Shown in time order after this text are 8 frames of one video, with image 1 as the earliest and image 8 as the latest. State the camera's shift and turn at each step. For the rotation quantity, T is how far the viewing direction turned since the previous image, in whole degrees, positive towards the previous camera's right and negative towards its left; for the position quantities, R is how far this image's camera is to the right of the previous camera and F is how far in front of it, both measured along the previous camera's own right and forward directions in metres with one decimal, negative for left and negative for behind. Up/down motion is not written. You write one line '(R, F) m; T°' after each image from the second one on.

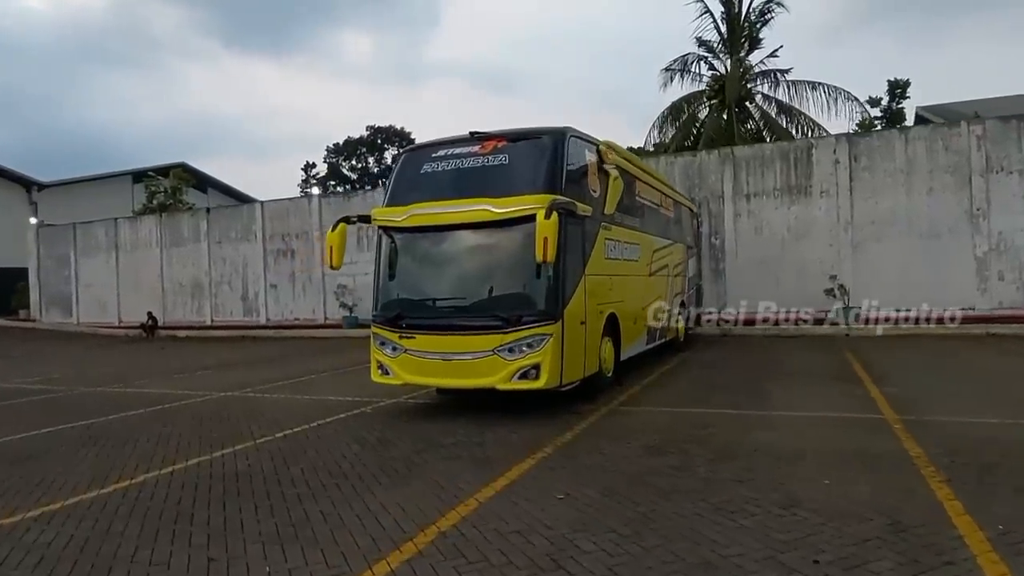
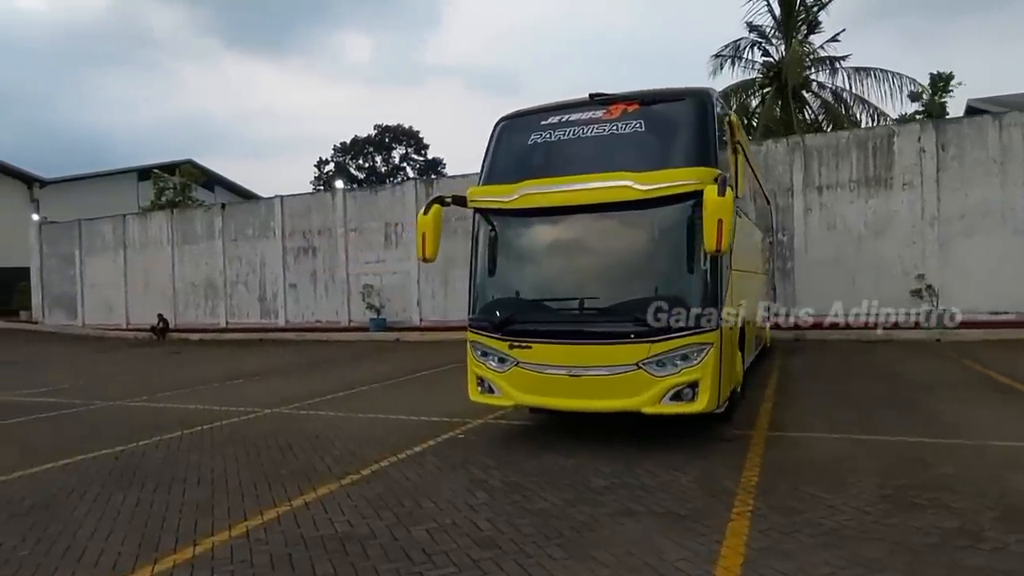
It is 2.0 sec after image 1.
(-1.4, +1.8) m; 0°
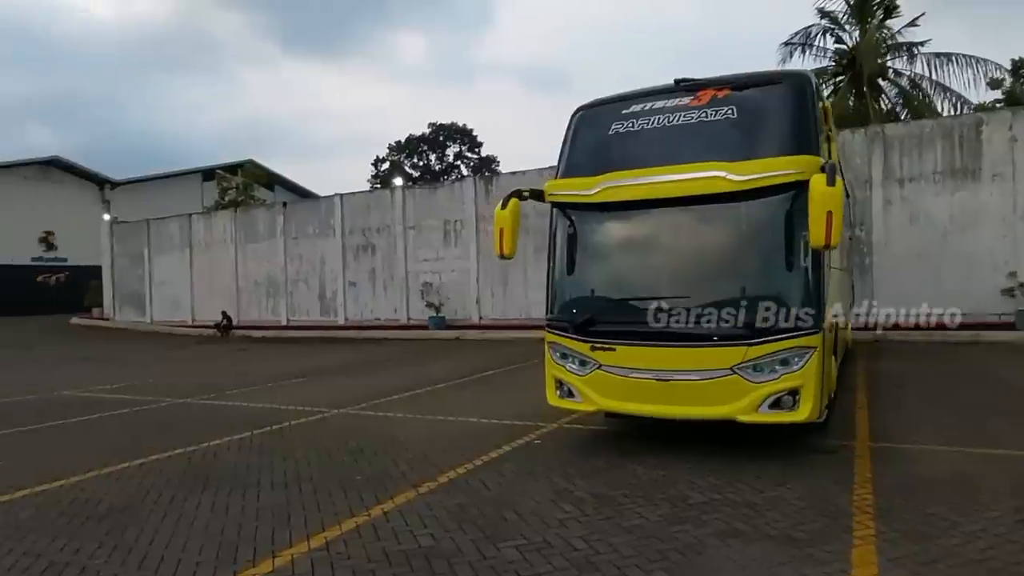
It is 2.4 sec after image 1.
(-0.3, +0.4) m; -4°
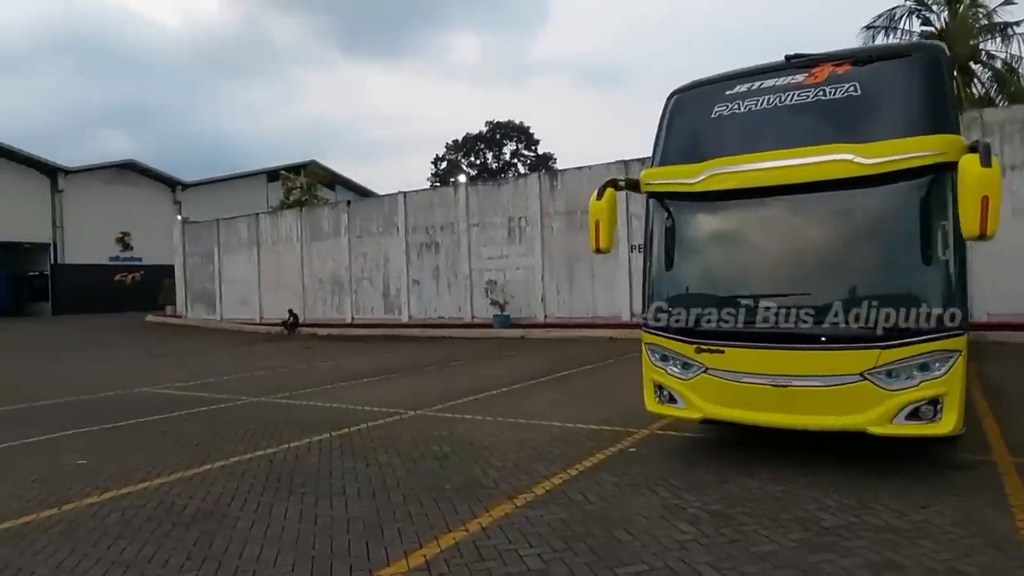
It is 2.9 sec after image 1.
(-0.4, +0.4) m; -4°
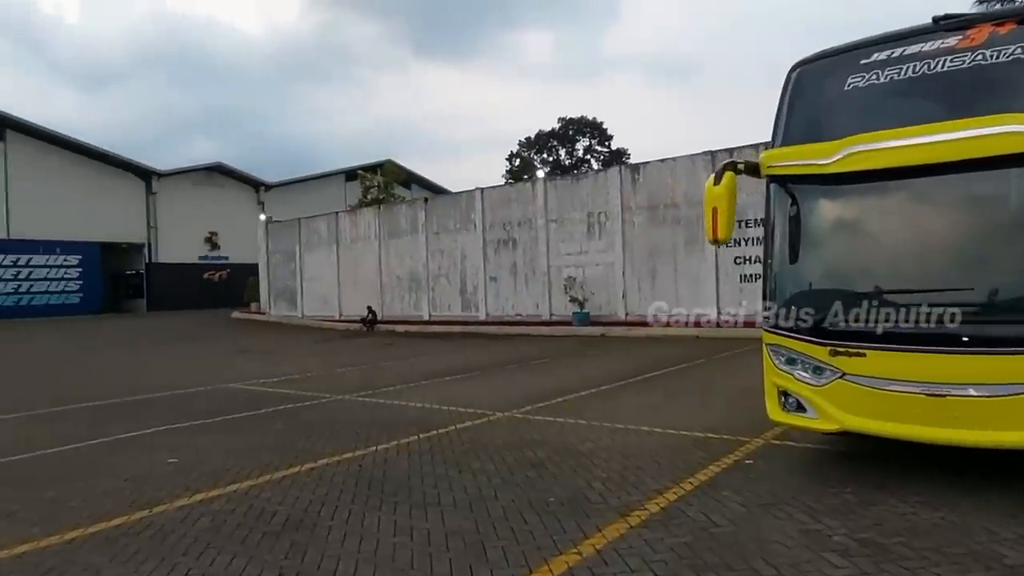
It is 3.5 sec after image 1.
(-0.3, +0.5) m; -6°
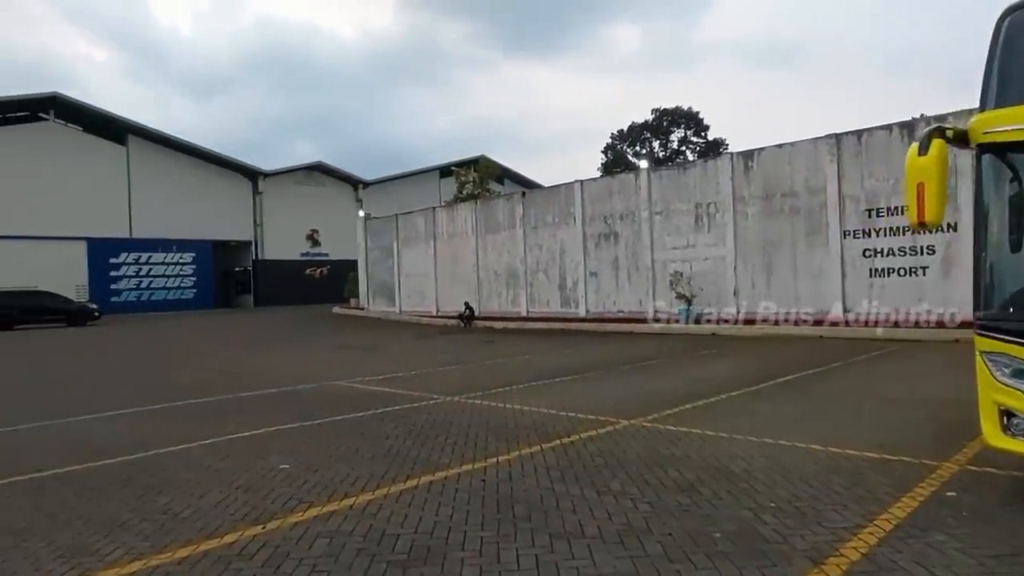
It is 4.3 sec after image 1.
(-0.4, +0.7) m; -7°
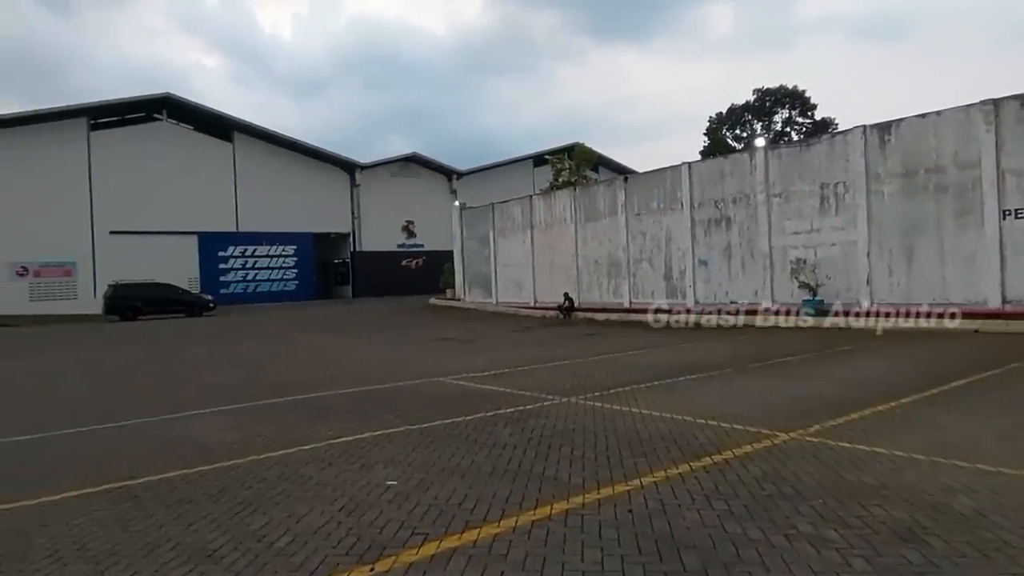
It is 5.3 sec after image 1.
(-0.4, +1.1) m; -7°
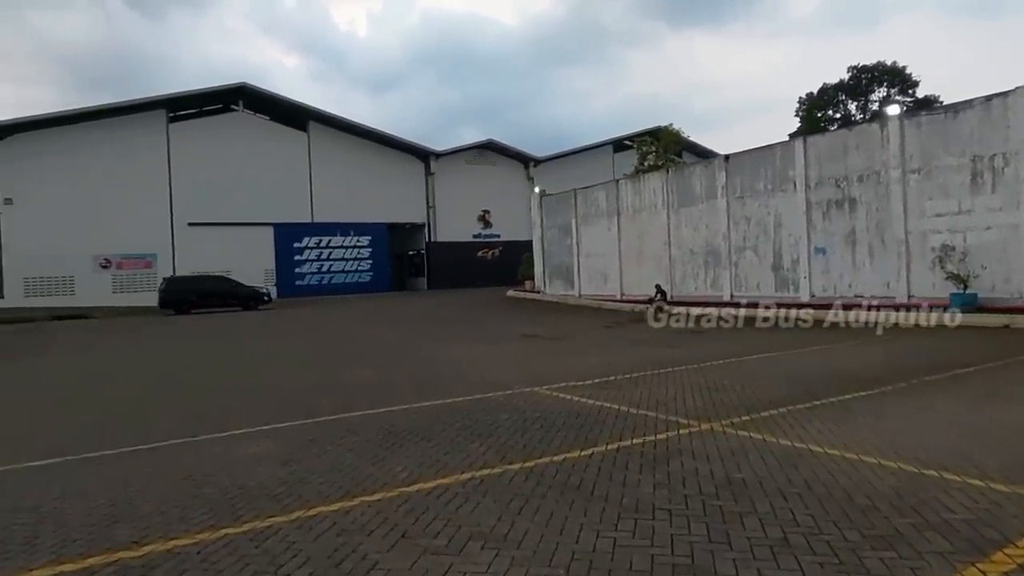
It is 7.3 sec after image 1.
(-0.5, +2.1) m; -6°
